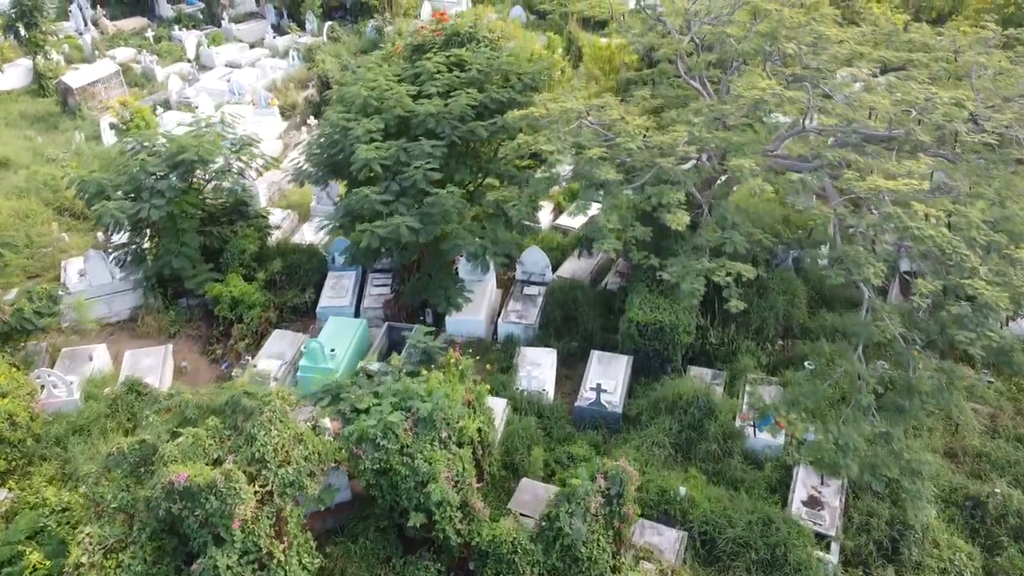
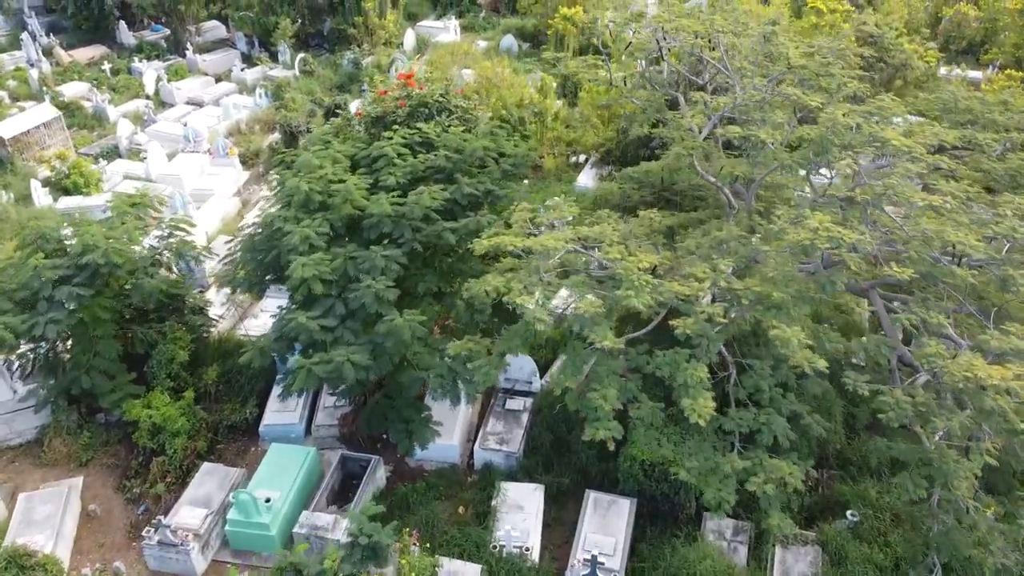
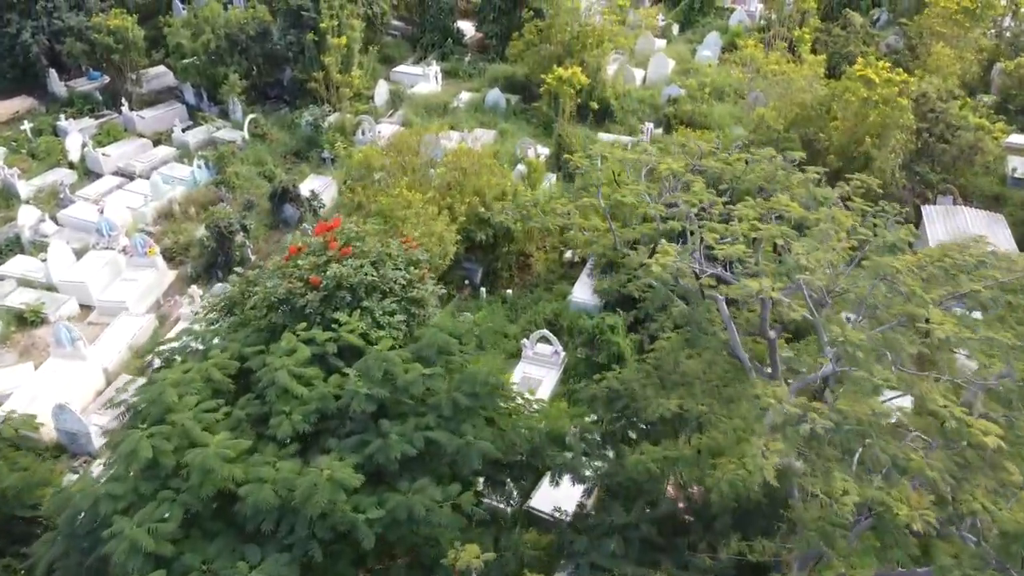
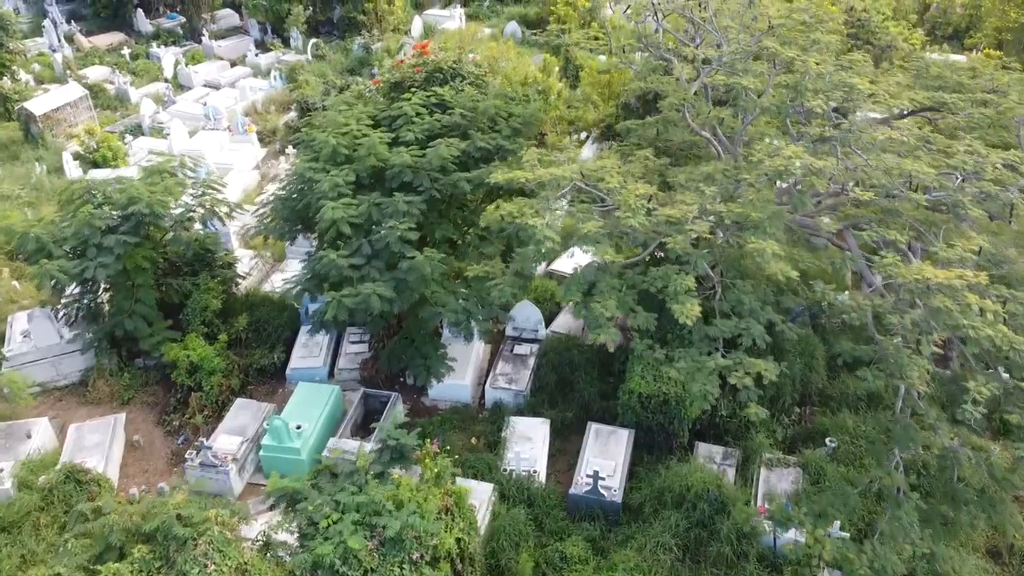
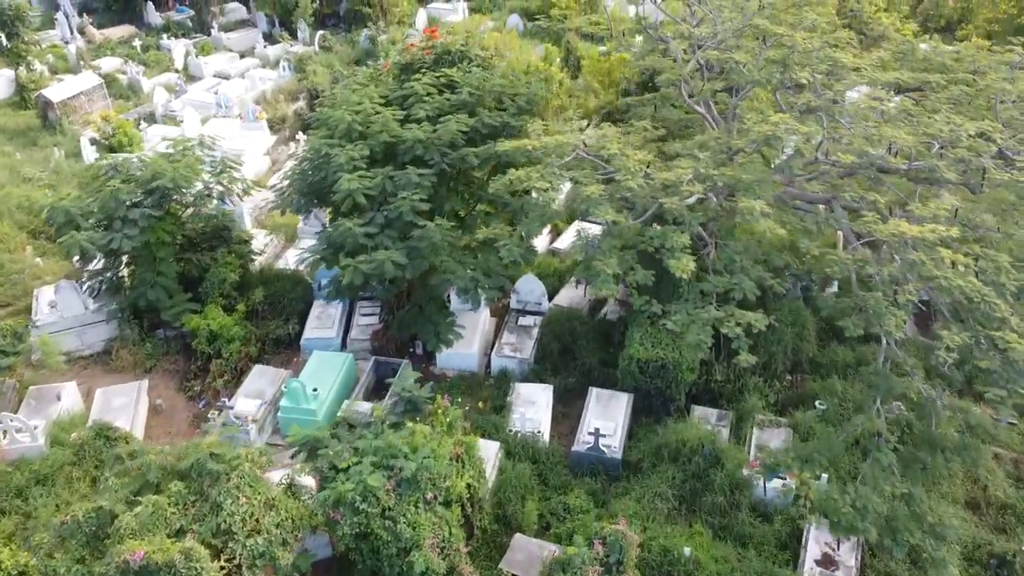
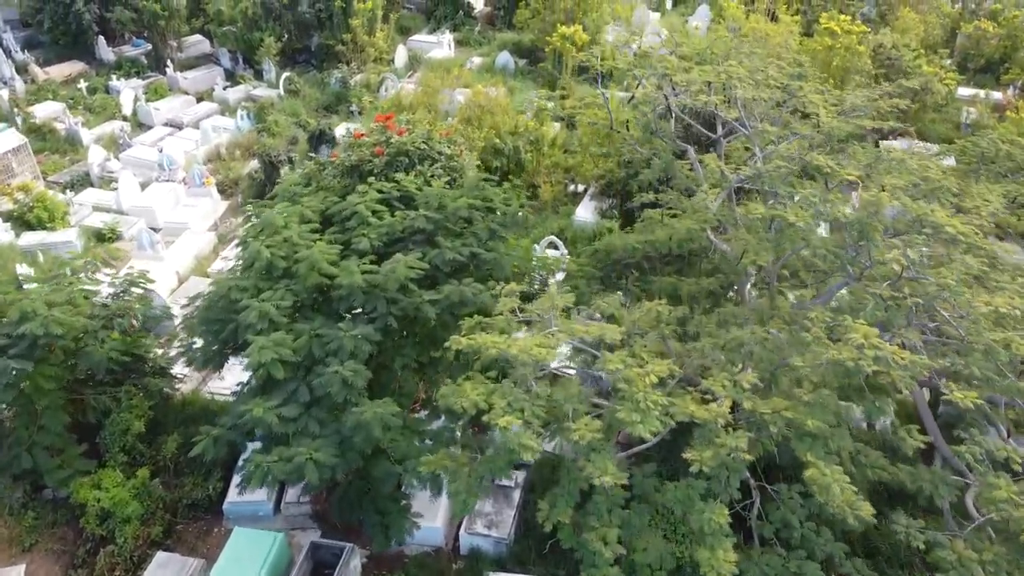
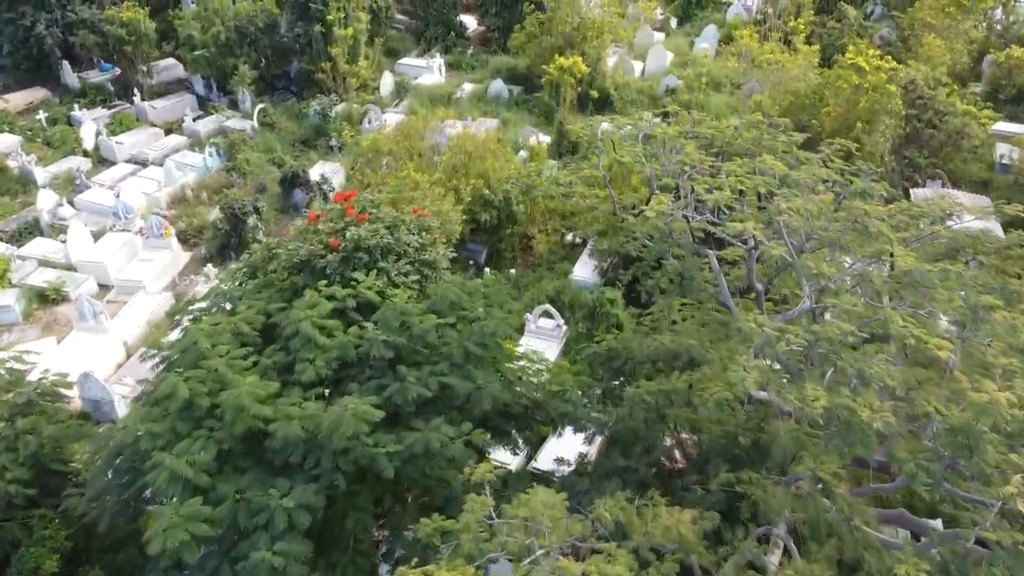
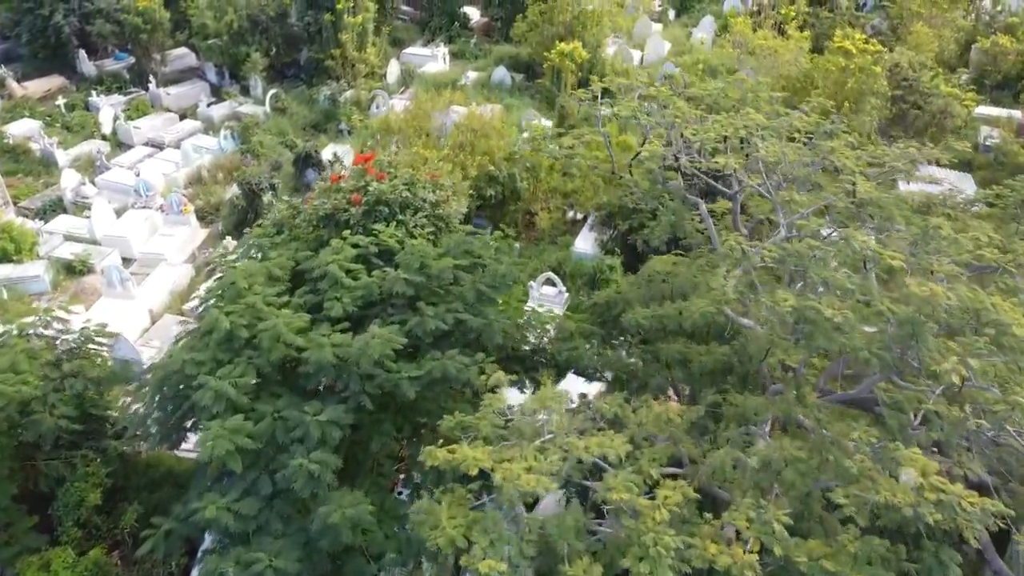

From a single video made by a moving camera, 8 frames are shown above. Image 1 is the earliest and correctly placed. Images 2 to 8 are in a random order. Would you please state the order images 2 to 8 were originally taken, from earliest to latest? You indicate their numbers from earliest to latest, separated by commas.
5, 4, 2, 6, 8, 7, 3
